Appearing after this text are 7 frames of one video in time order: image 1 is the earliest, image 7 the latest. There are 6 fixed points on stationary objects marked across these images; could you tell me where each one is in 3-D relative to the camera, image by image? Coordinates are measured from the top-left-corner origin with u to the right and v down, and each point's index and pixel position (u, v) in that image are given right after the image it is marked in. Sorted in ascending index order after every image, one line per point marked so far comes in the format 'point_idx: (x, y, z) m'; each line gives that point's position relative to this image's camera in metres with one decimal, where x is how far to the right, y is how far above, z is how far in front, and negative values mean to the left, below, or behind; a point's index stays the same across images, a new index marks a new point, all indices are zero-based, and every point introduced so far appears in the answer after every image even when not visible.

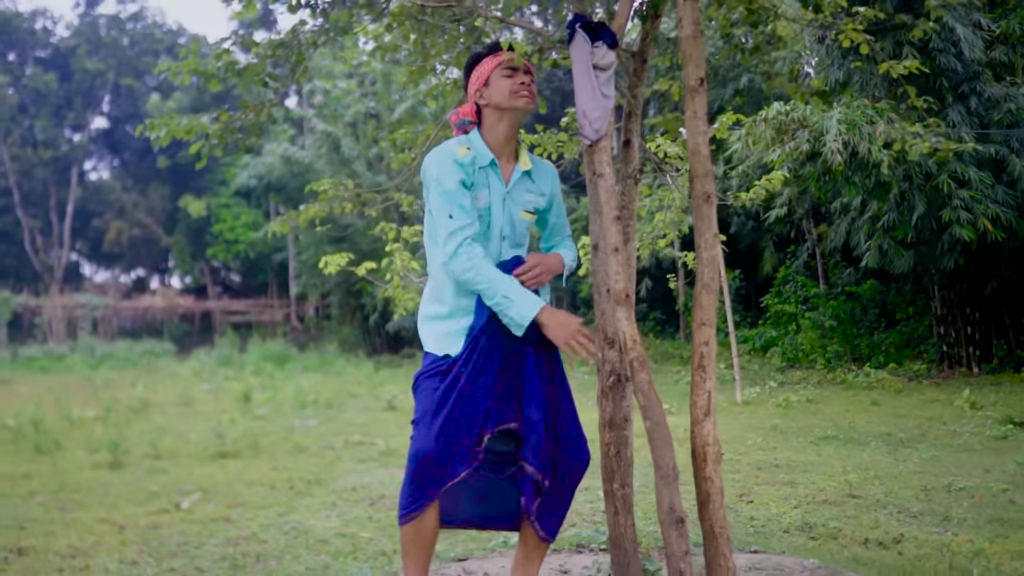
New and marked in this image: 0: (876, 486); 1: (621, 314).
0: (+2.5, -1.3, +6.2) m
1: (+0.3, -0.1, +2.7) m
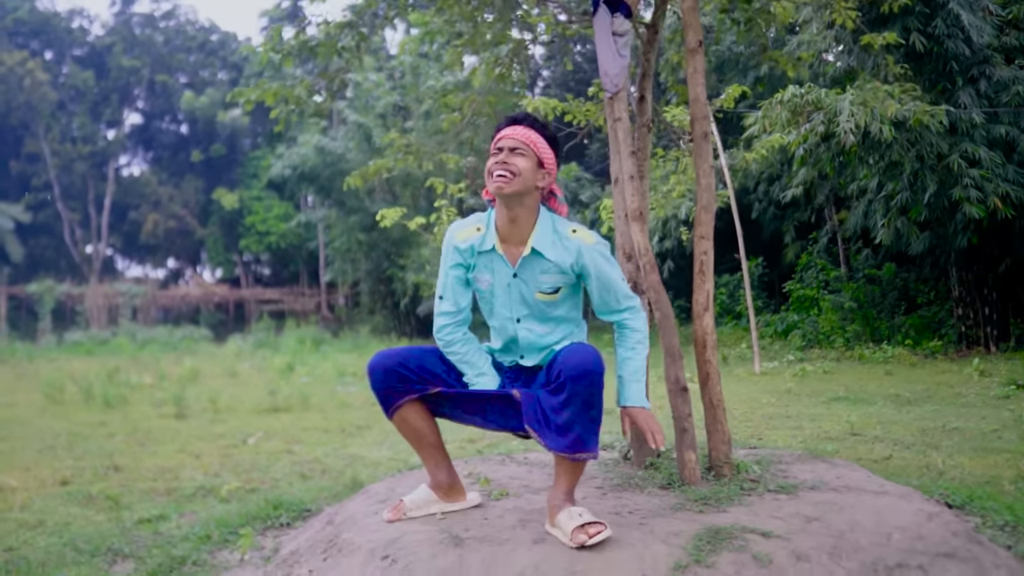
0: (+2.7, -1.0, +6.8) m
1: (+0.4, +0.2, +3.4) m
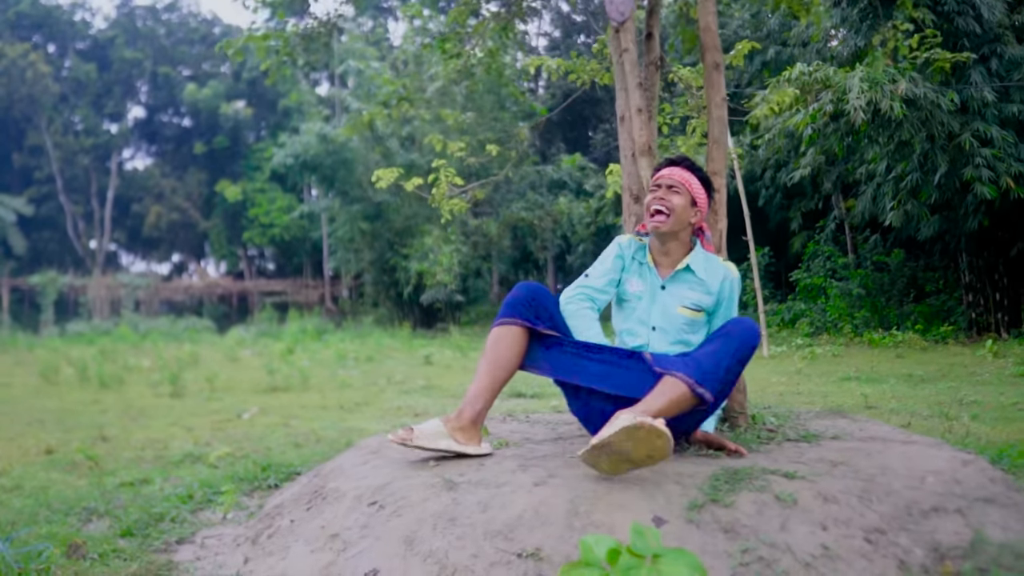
0: (+2.7, -0.8, +6.6) m
1: (+0.4, +0.4, +3.2) m
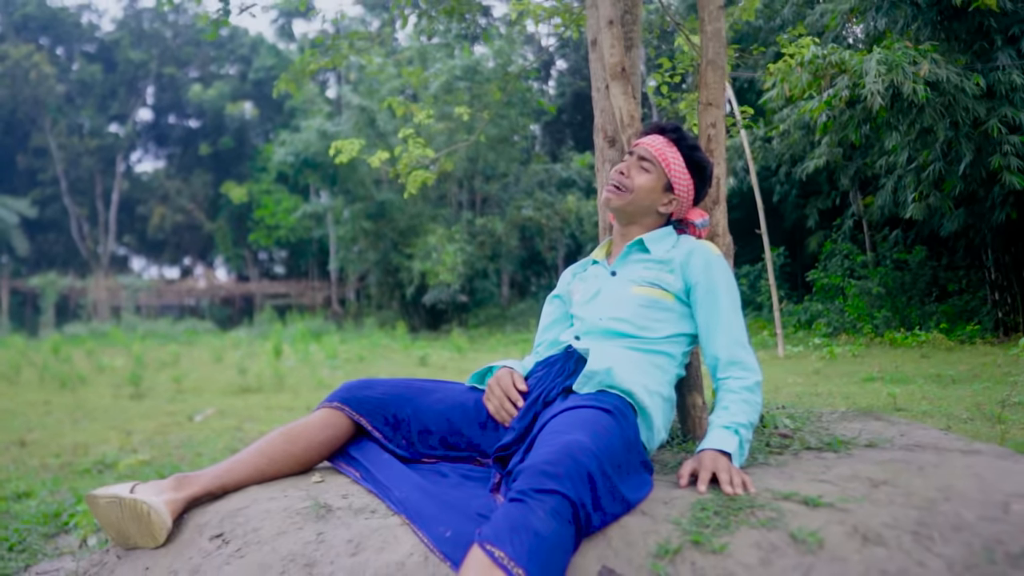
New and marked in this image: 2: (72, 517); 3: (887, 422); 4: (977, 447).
0: (+2.6, -0.7, +5.9) m
1: (+0.3, +0.5, +2.5) m
2: (-1.3, -0.7, +2.6) m
3: (+1.1, -0.4, +2.6) m
4: (+1.1, -0.4, +2.2) m
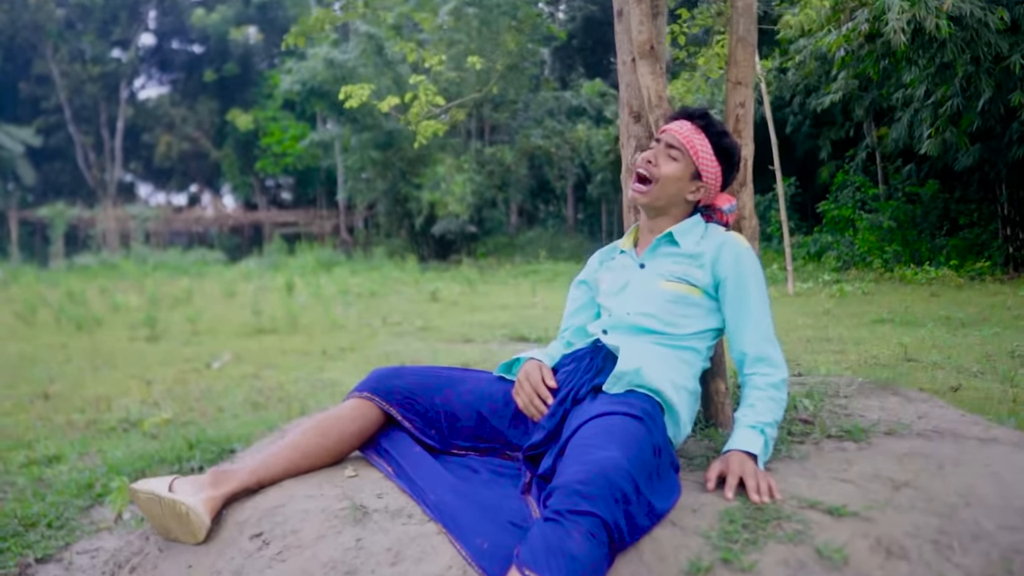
0: (+2.7, -0.4, +5.9) m
1: (+0.4, +0.6, +2.4) m
2: (-1.2, -0.6, +2.7) m
3: (+1.1, -0.3, +2.7) m
4: (+1.1, -0.3, +2.2) m
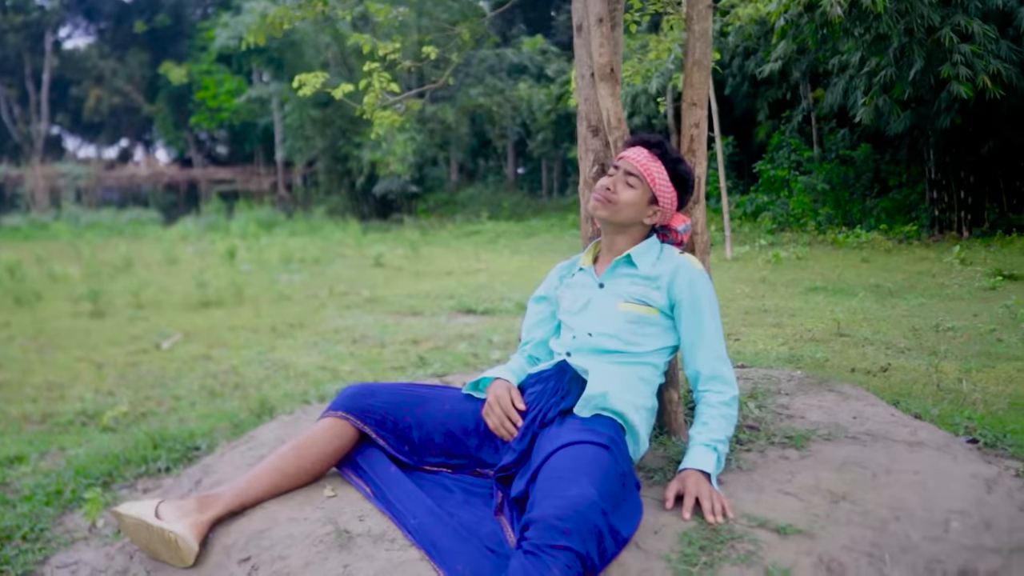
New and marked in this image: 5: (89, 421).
0: (+2.4, -0.3, +6.2) m
1: (+0.3, +0.5, +2.5) m
2: (-1.3, -0.6, +2.8) m
3: (+1.0, -0.3, +2.9) m
4: (+1.1, -0.4, +2.4) m
5: (-1.8, -0.5, +3.9) m
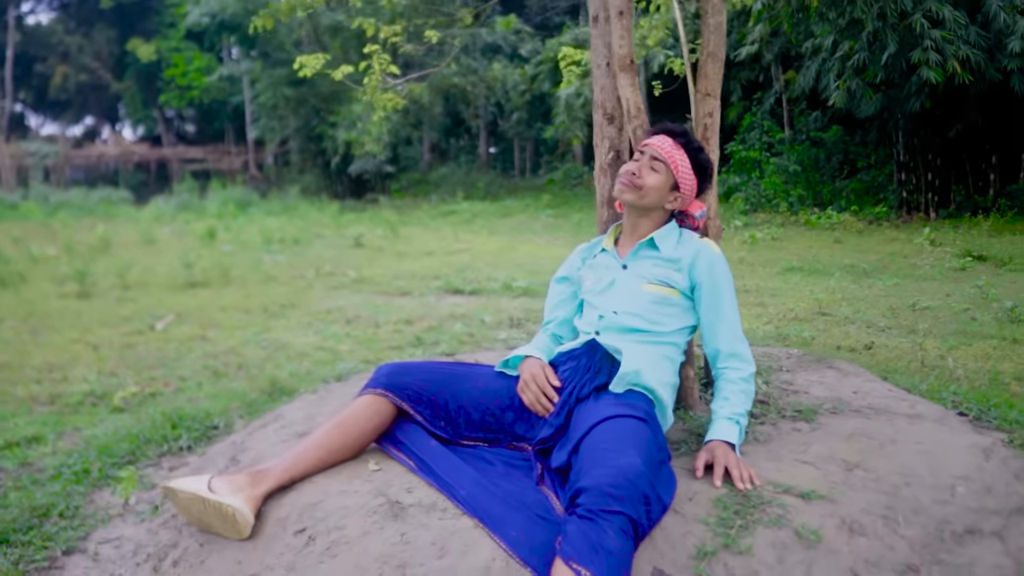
0: (+2.3, -0.1, +6.4) m
1: (+0.3, +0.6, +2.6) m
2: (-1.3, -0.6, +2.9) m
3: (+1.1, -0.3, +3.0) m
4: (+1.1, -0.3, +2.5) m
5: (-1.8, -0.5, +3.9) m
